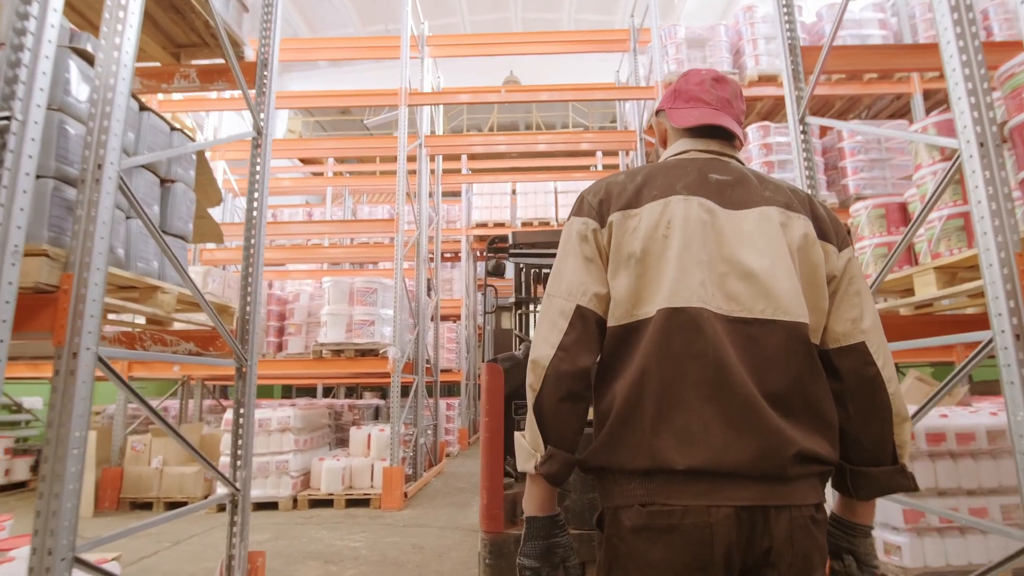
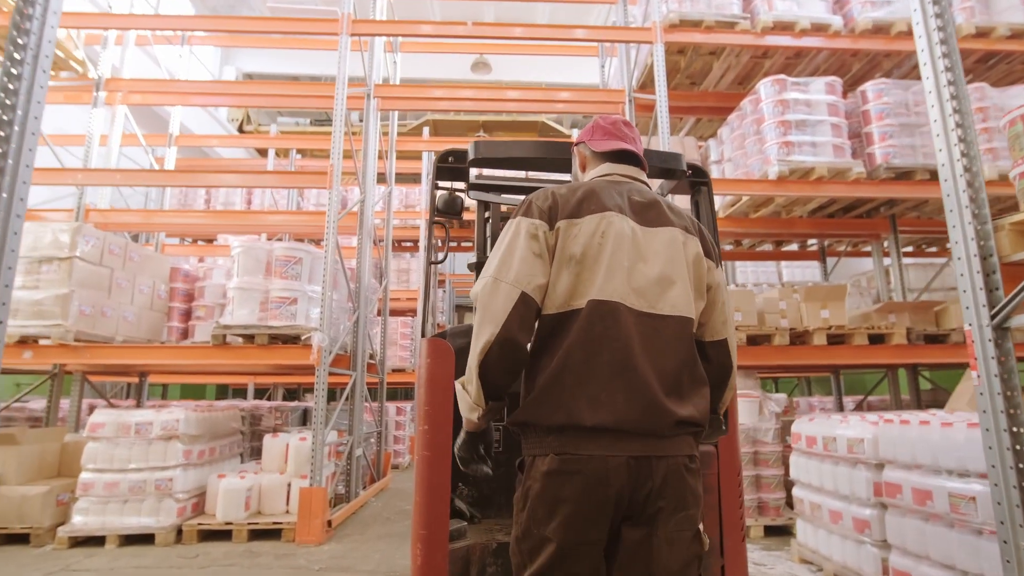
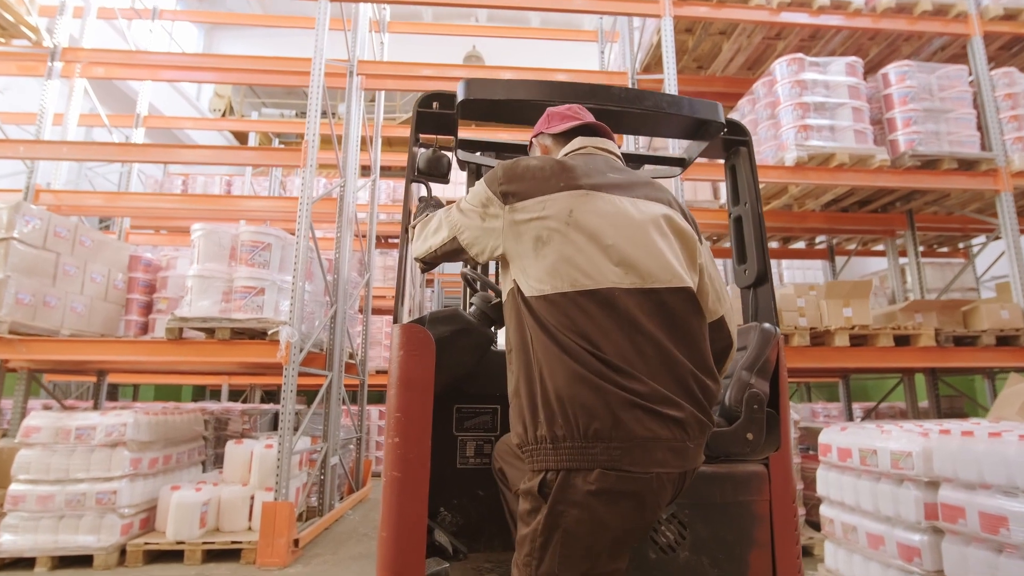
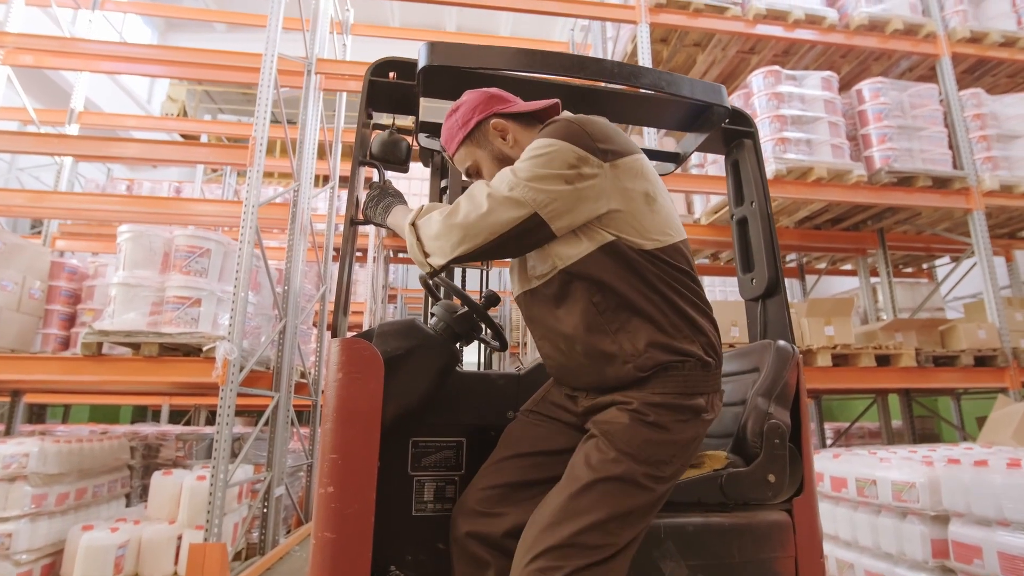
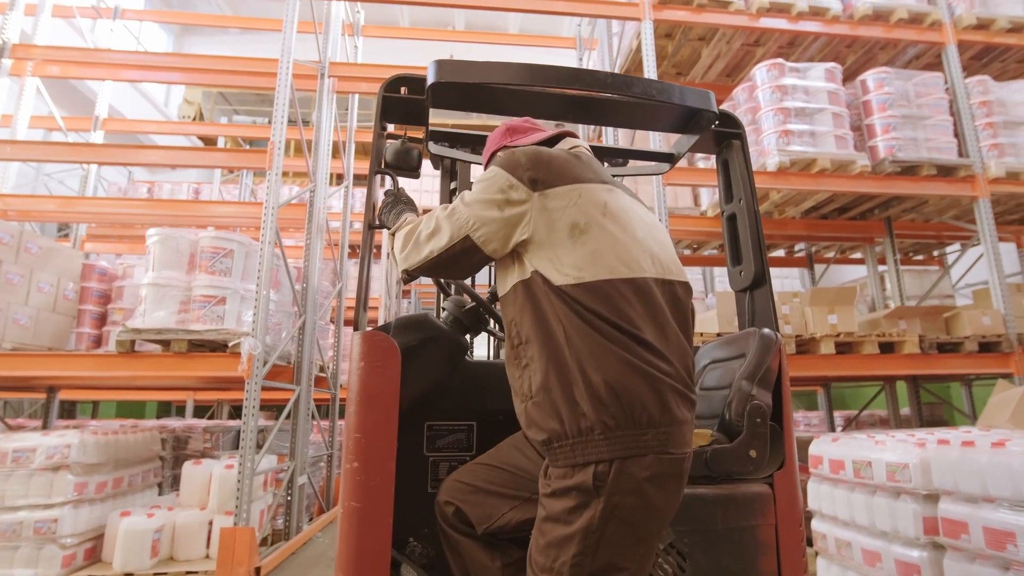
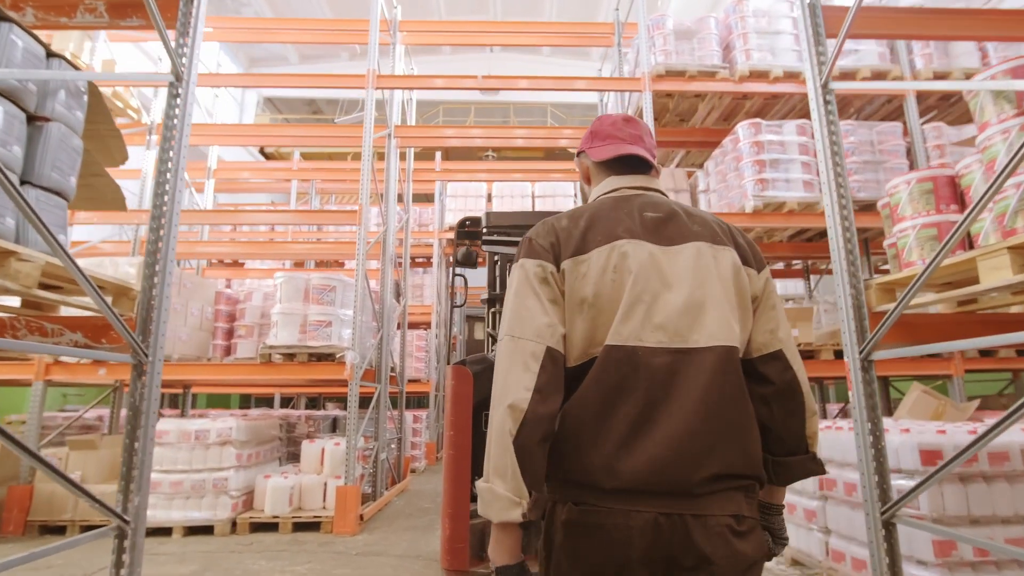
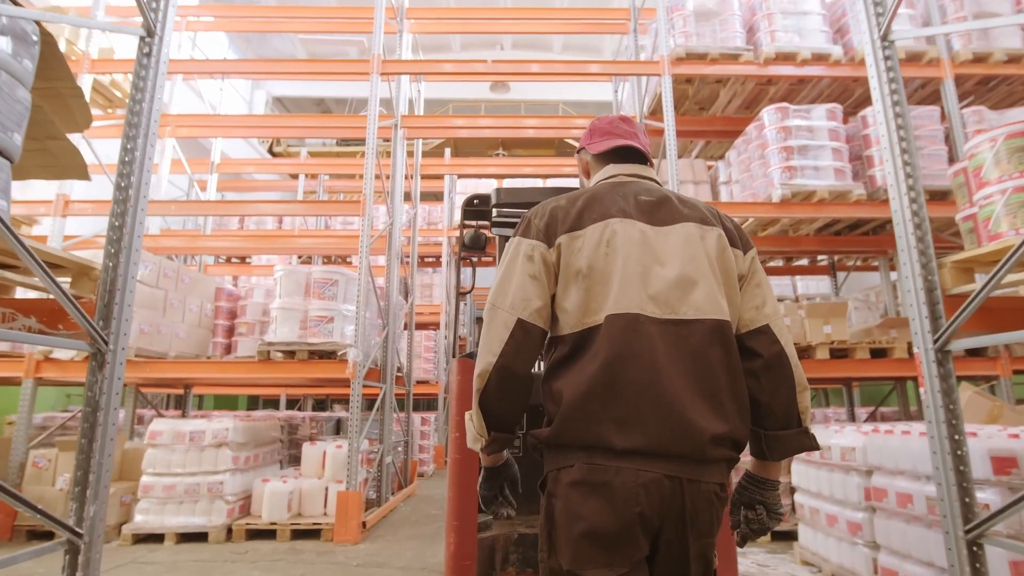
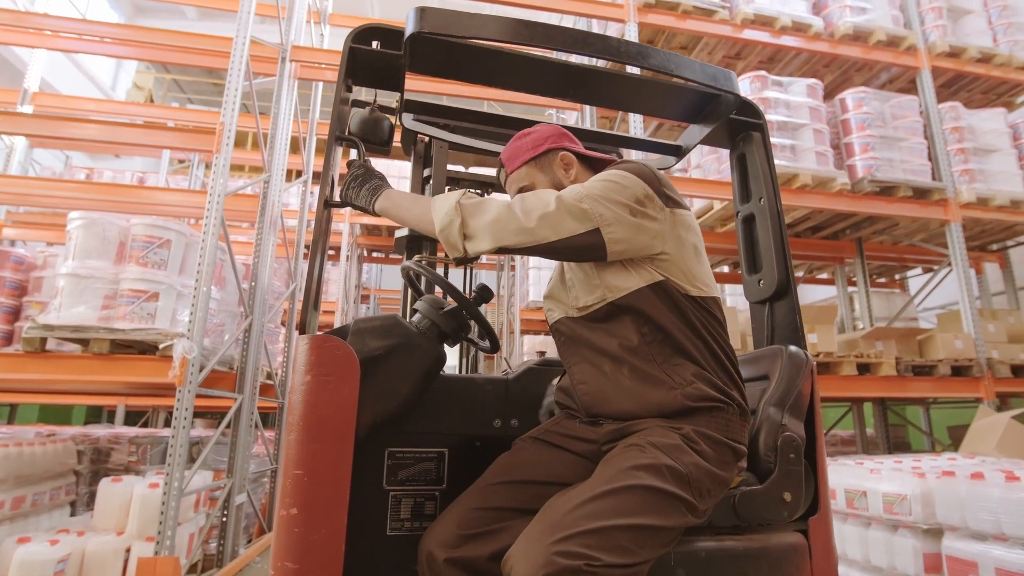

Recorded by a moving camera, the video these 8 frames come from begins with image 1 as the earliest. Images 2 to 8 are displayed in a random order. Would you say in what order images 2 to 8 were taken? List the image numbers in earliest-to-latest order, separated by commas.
6, 7, 2, 3, 5, 4, 8
